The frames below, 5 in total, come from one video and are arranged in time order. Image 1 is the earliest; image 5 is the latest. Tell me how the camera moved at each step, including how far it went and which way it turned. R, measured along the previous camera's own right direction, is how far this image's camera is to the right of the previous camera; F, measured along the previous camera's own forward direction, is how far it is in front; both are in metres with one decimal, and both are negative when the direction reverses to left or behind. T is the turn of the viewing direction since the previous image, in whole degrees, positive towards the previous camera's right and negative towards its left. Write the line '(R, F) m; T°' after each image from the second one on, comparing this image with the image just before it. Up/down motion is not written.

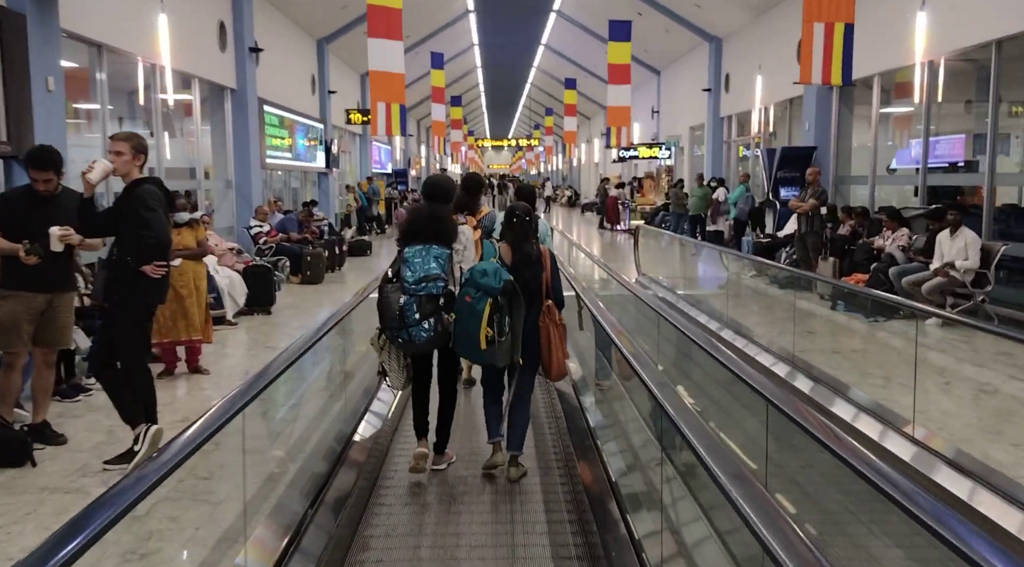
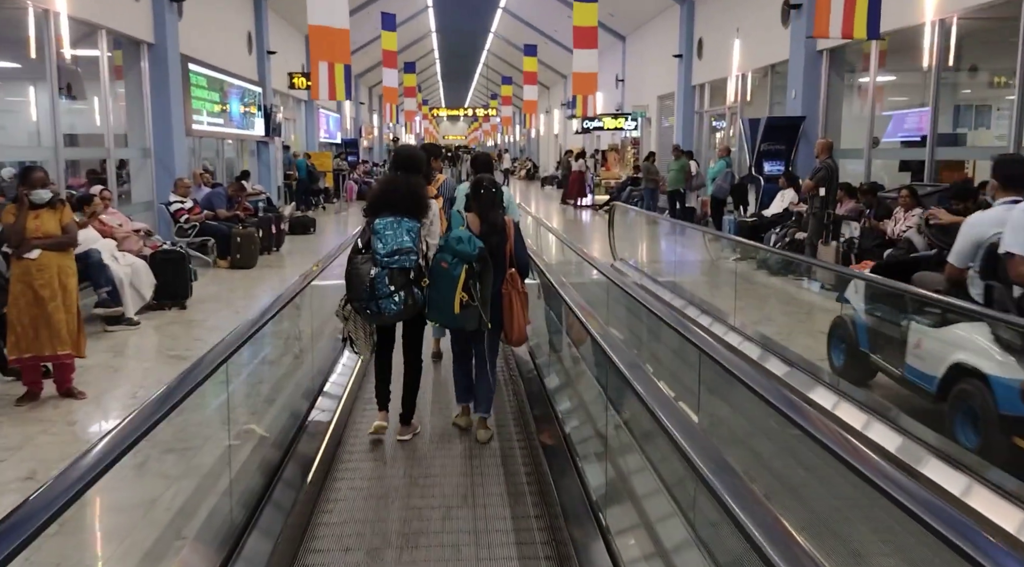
(0.0, +0.9) m; +3°
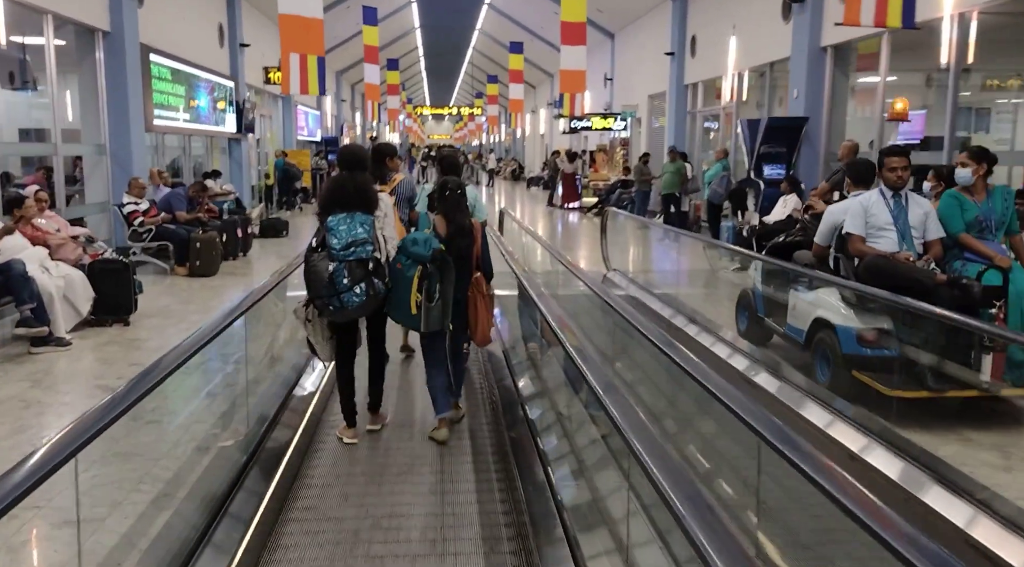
(0.0, +0.5) m; +1°
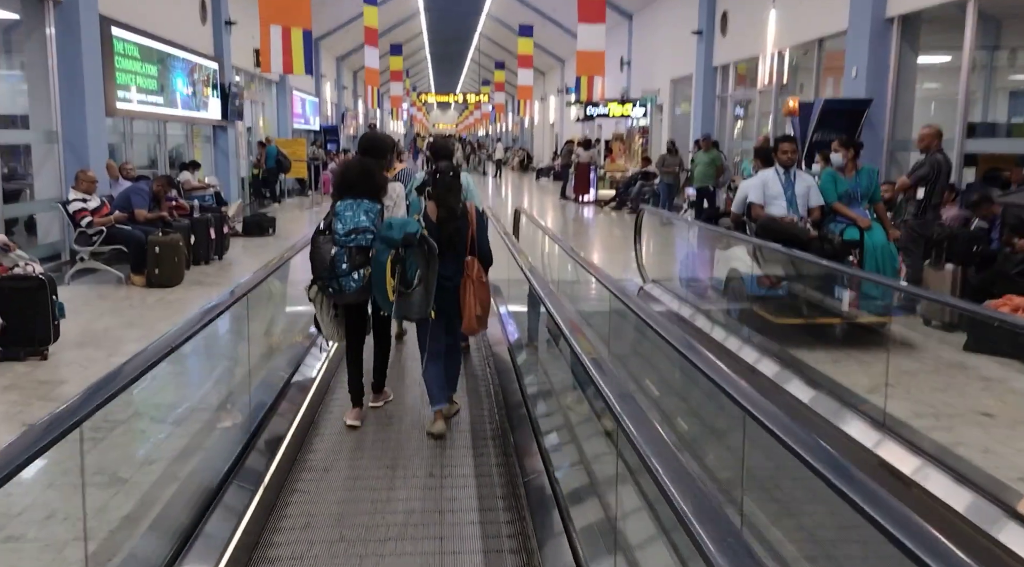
(-0.1, +1.0) m; 0°
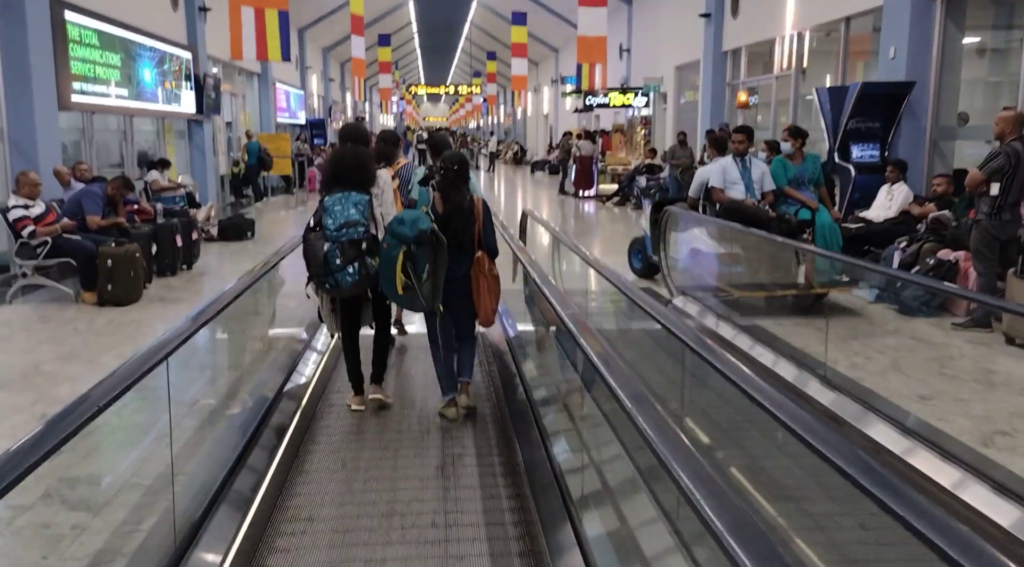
(-0.1, +0.7) m; +1°
